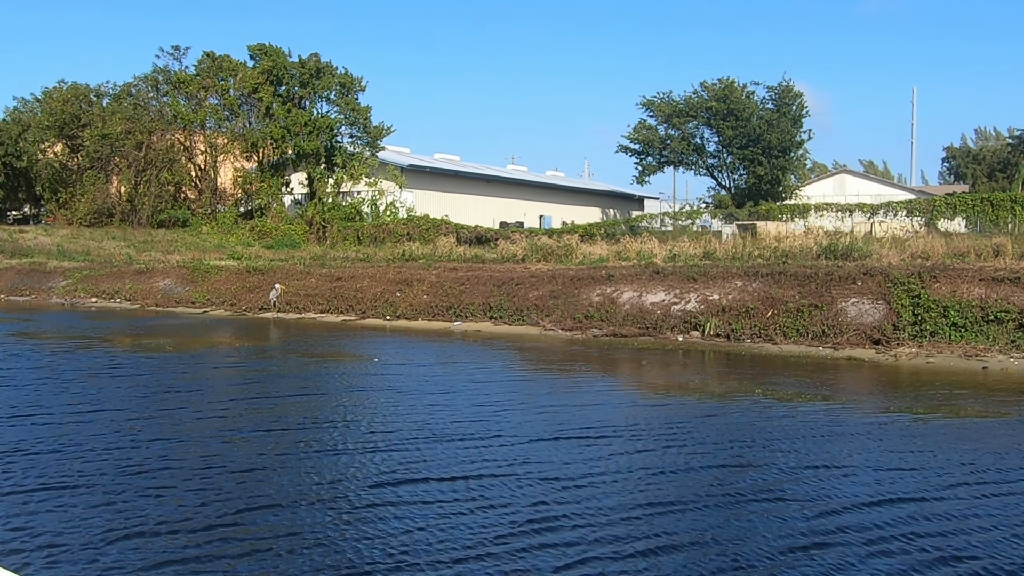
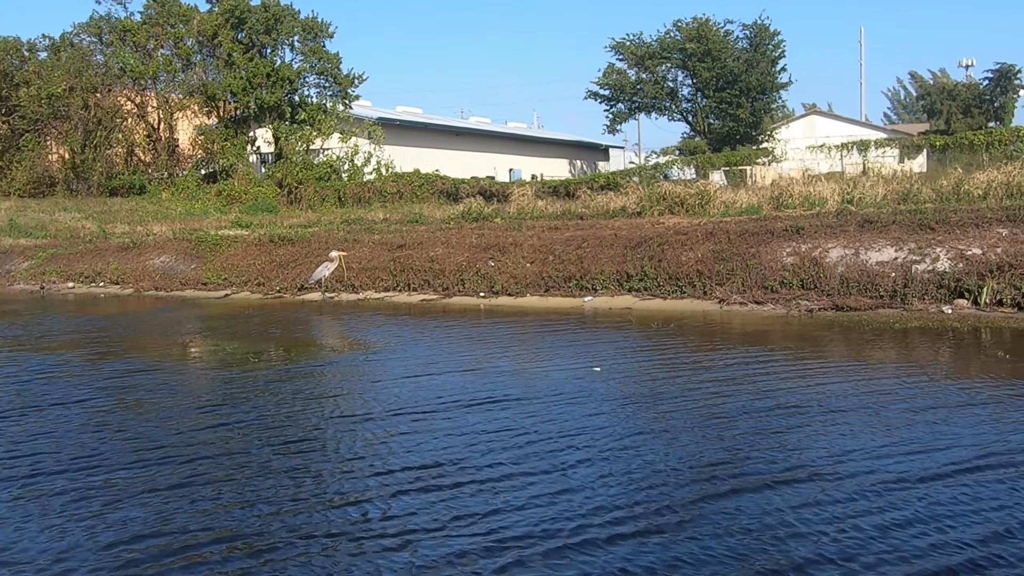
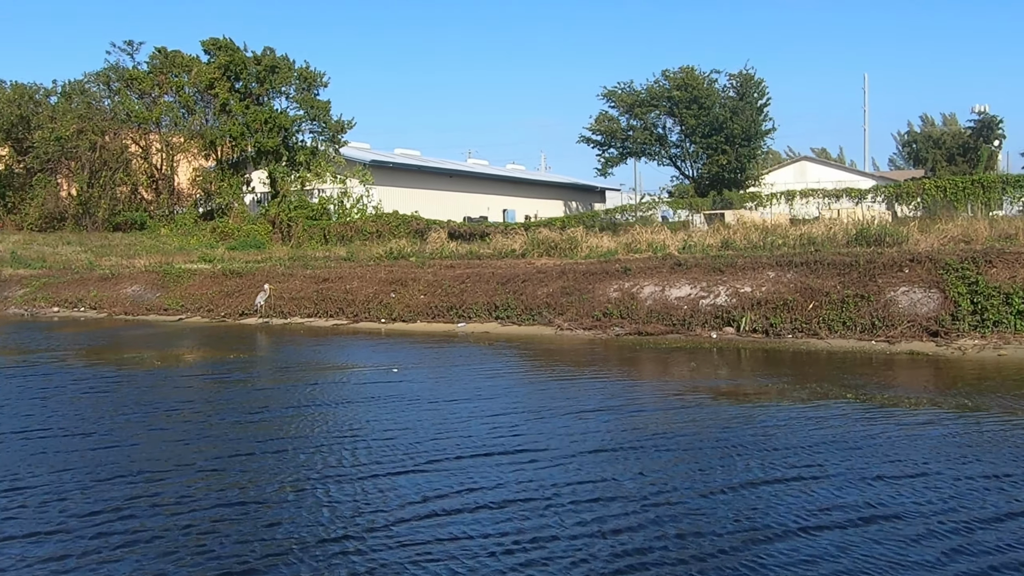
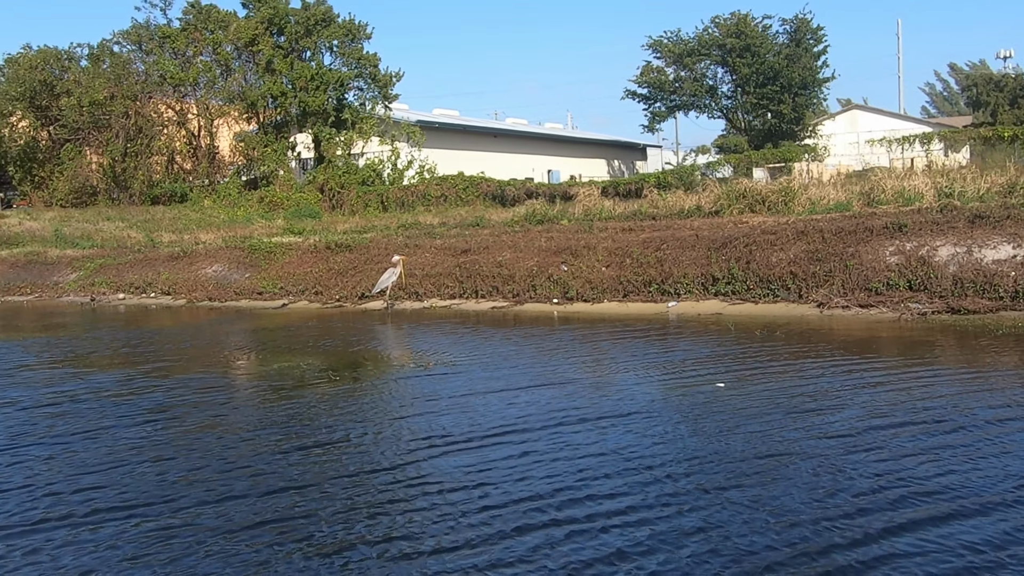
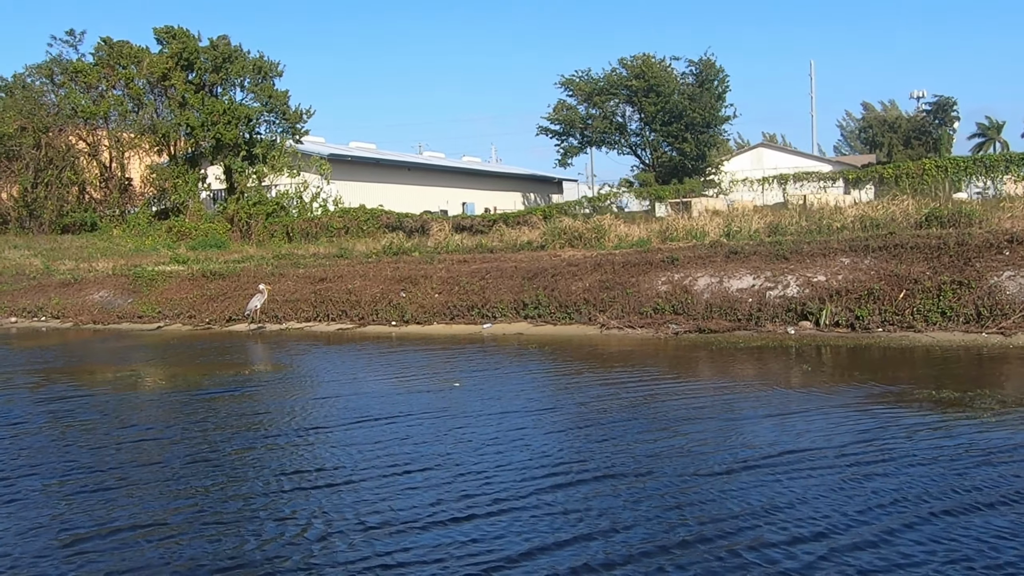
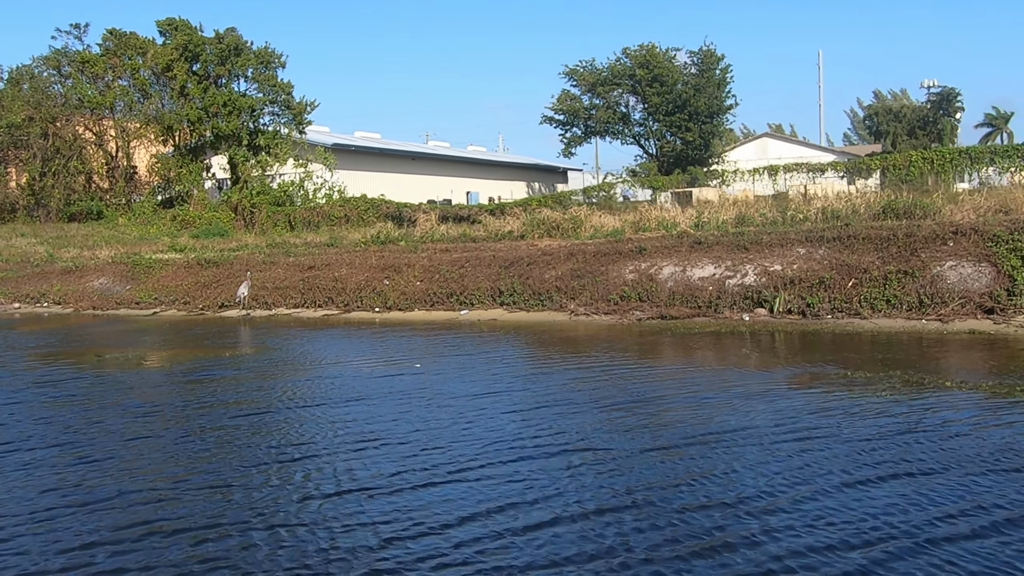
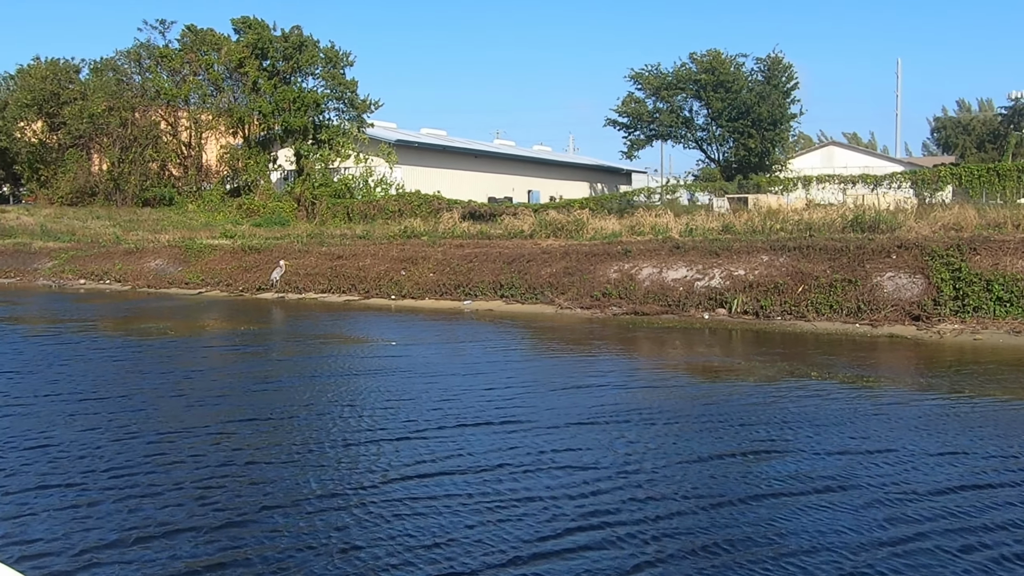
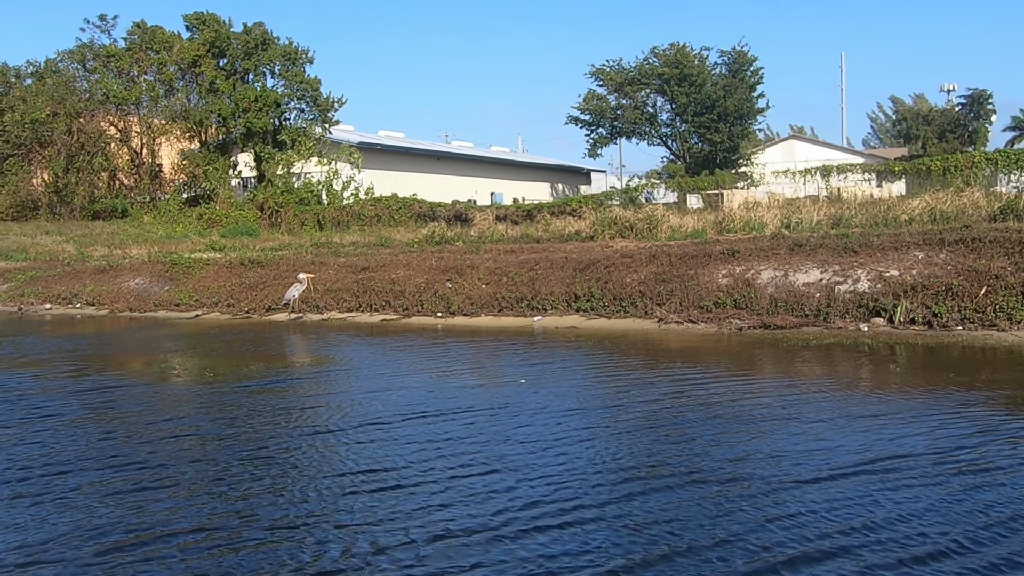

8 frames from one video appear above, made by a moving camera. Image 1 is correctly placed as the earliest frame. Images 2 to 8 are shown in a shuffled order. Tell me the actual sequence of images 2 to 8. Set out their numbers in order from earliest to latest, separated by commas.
7, 3, 6, 5, 8, 2, 4
